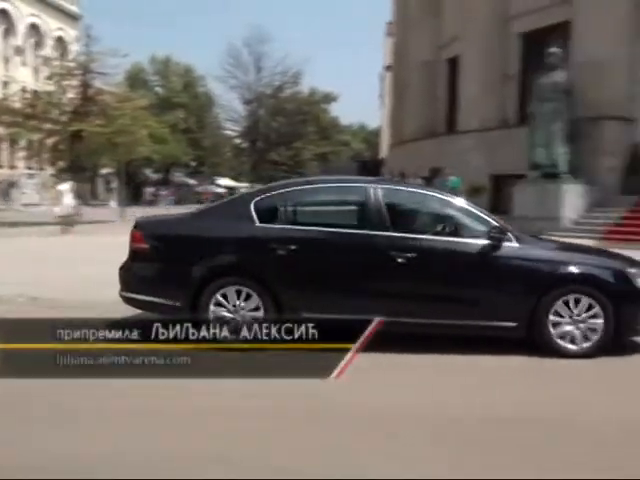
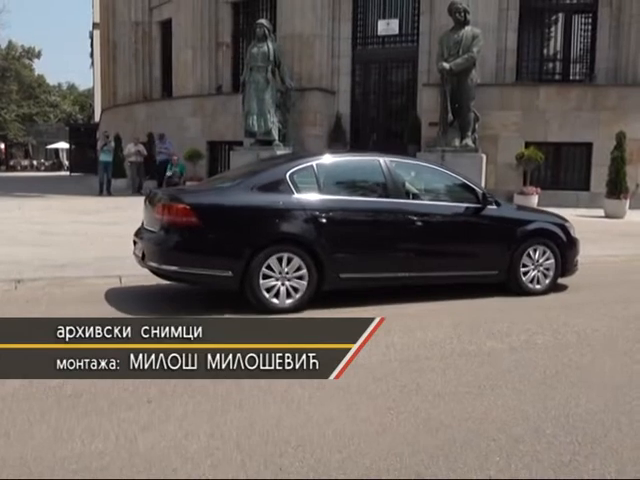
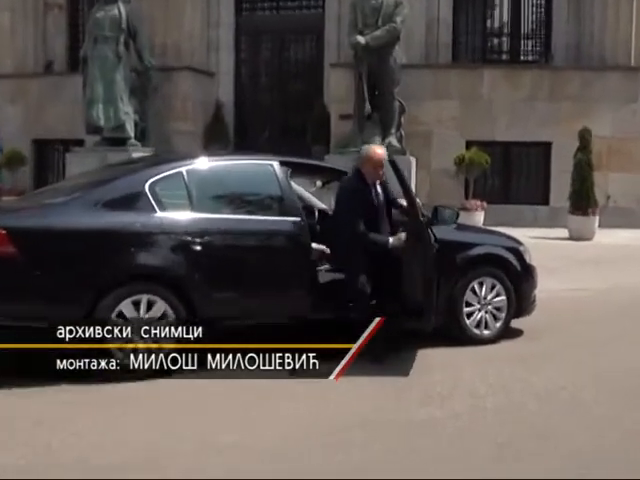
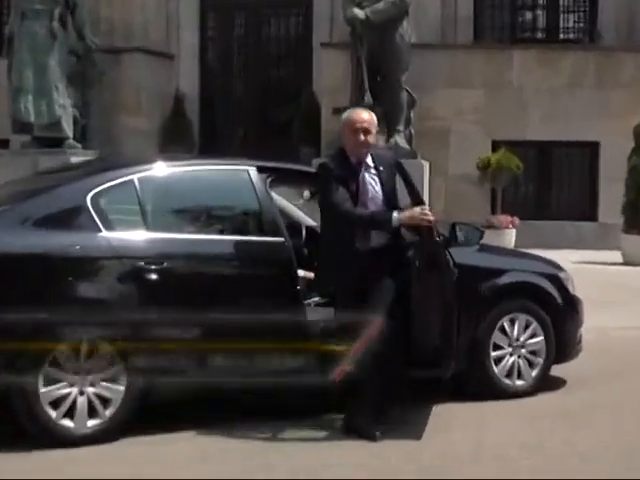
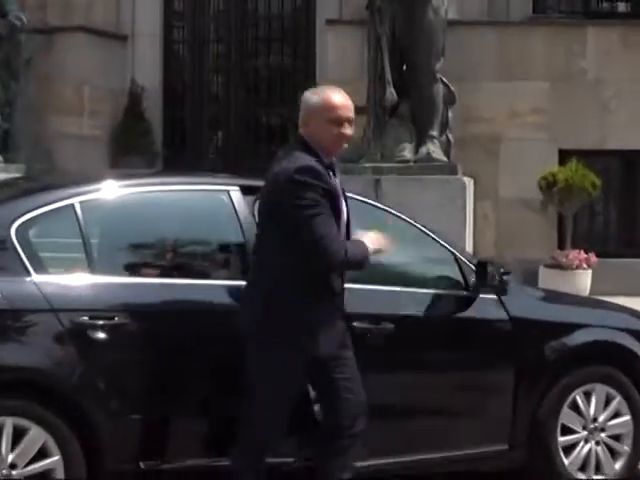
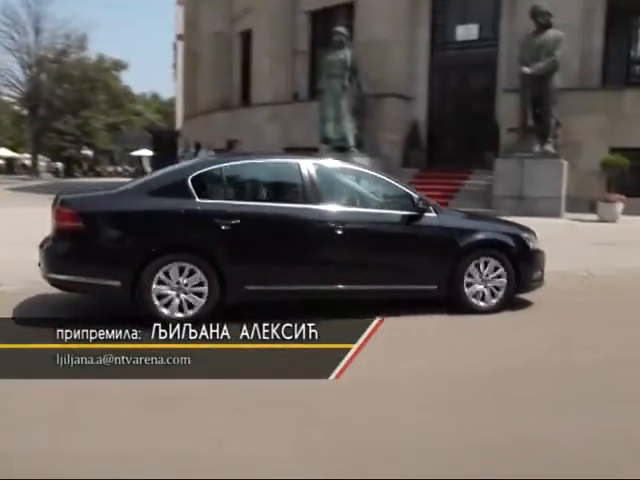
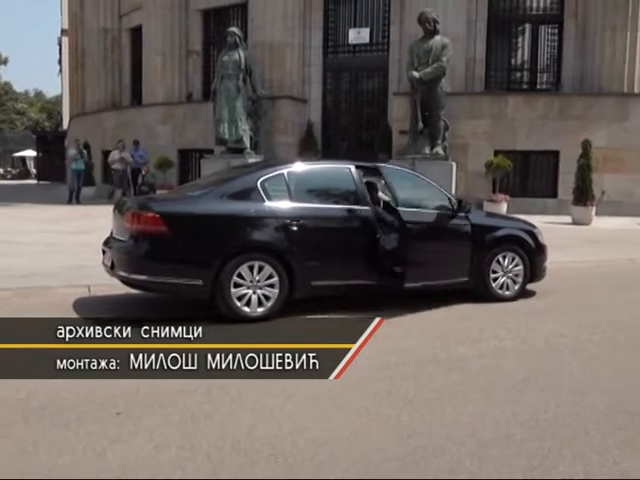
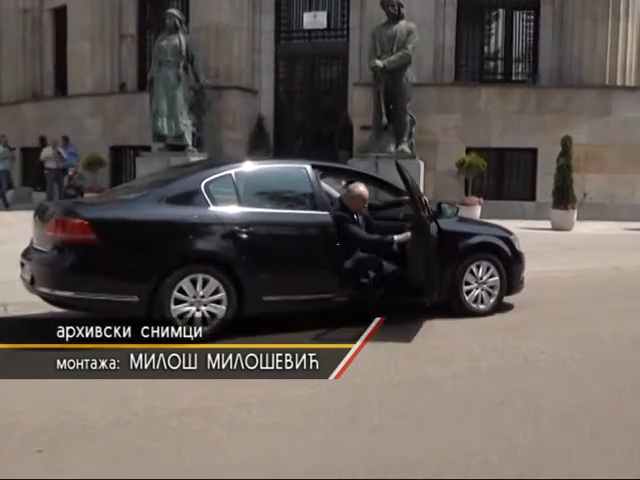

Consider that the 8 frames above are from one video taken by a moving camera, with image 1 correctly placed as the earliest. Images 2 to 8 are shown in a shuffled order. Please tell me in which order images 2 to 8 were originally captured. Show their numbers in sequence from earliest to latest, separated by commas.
6, 2, 7, 8, 3, 4, 5
